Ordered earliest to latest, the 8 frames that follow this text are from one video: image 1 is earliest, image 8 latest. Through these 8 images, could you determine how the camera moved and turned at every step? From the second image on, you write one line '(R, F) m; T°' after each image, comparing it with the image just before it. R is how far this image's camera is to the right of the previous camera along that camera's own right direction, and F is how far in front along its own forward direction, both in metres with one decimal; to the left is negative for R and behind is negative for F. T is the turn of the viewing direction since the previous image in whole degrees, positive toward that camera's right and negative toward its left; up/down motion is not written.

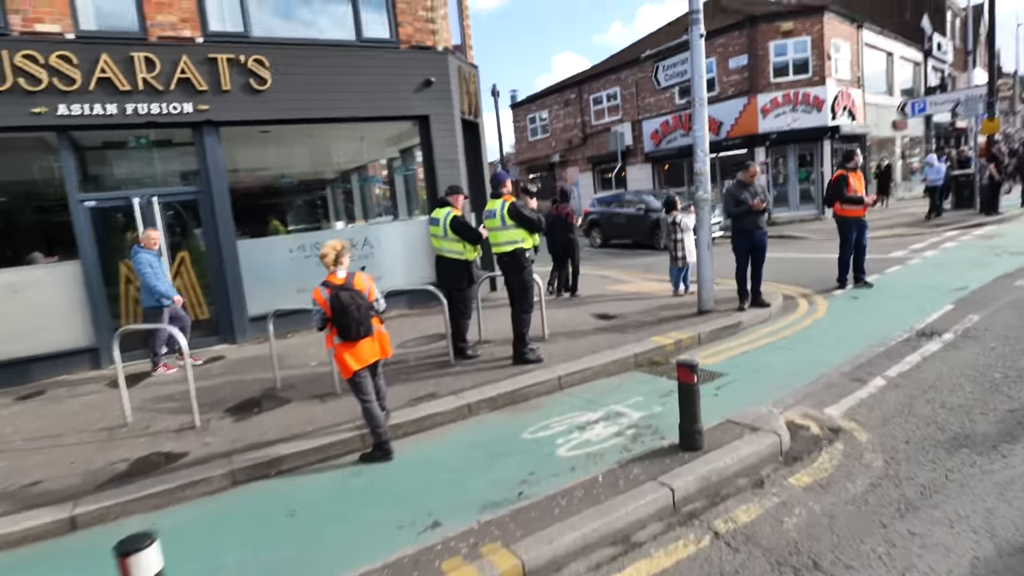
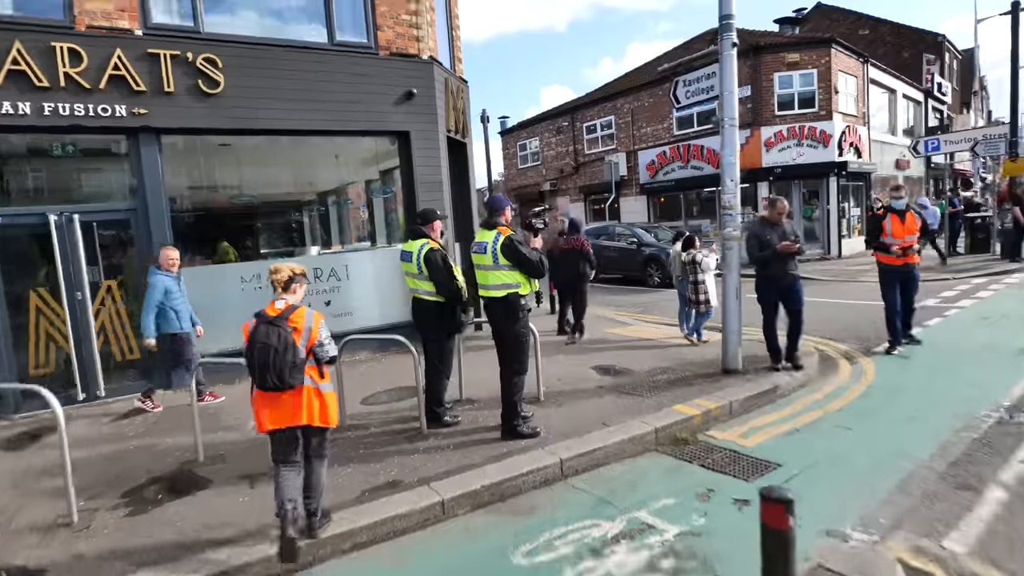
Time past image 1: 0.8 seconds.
(-0.1, +1.2) m; +1°
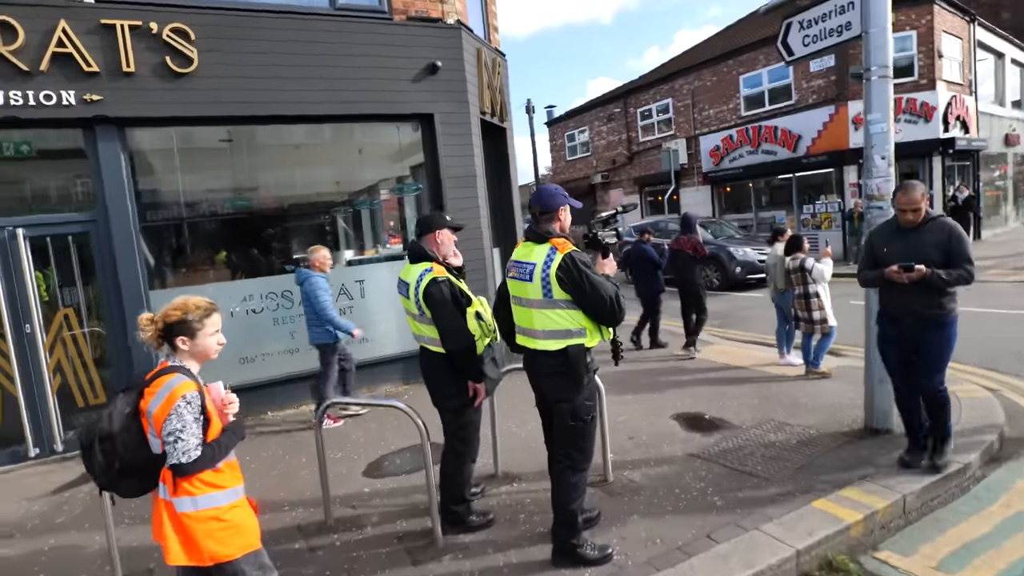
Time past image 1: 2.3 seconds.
(0.0, +1.6) m; -5°
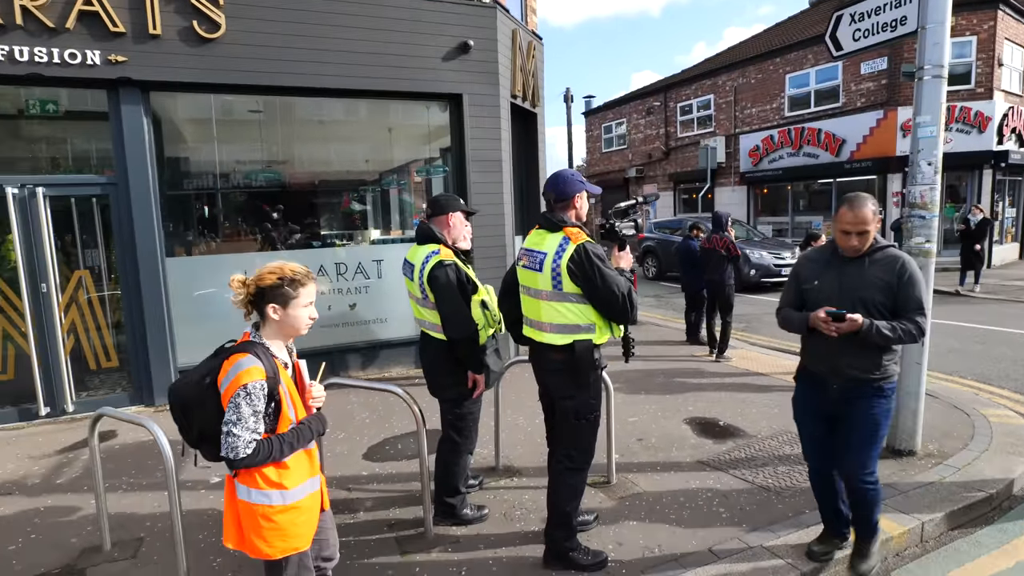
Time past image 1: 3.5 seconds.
(+0.1, +0.1) m; -3°
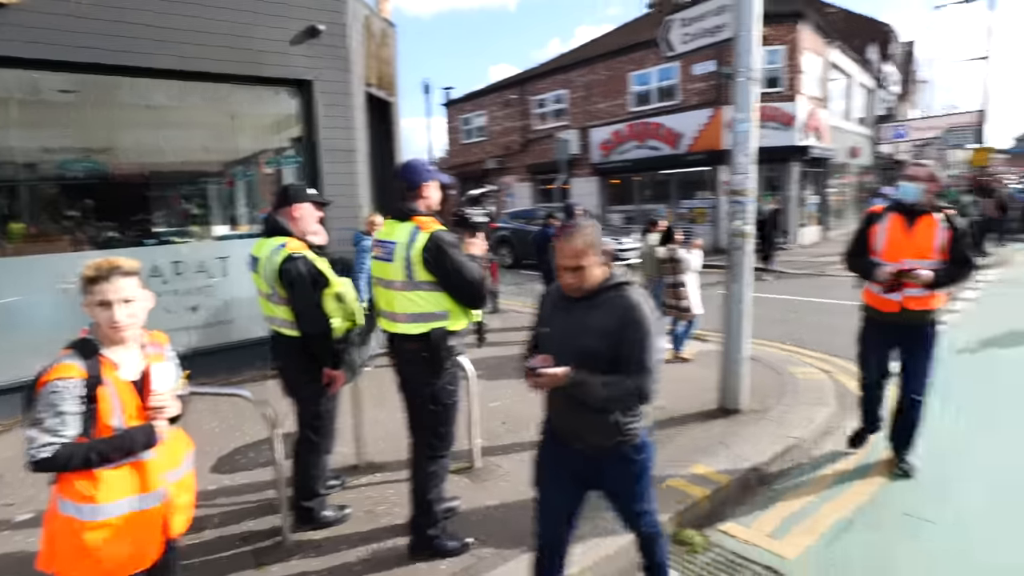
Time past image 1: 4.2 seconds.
(+0.1, 0.0) m; +12°
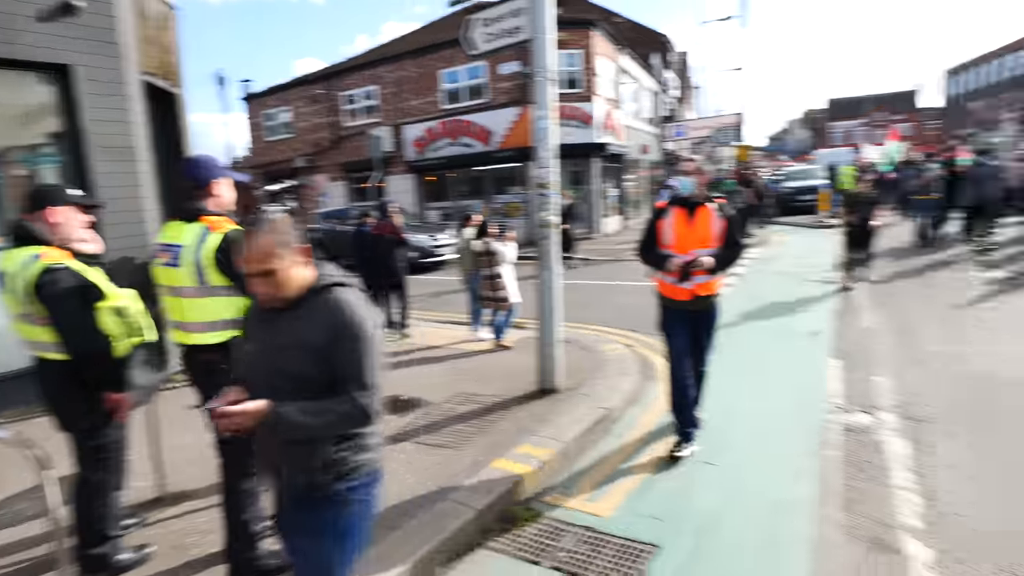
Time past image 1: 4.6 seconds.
(0.0, 0.0) m; +16°
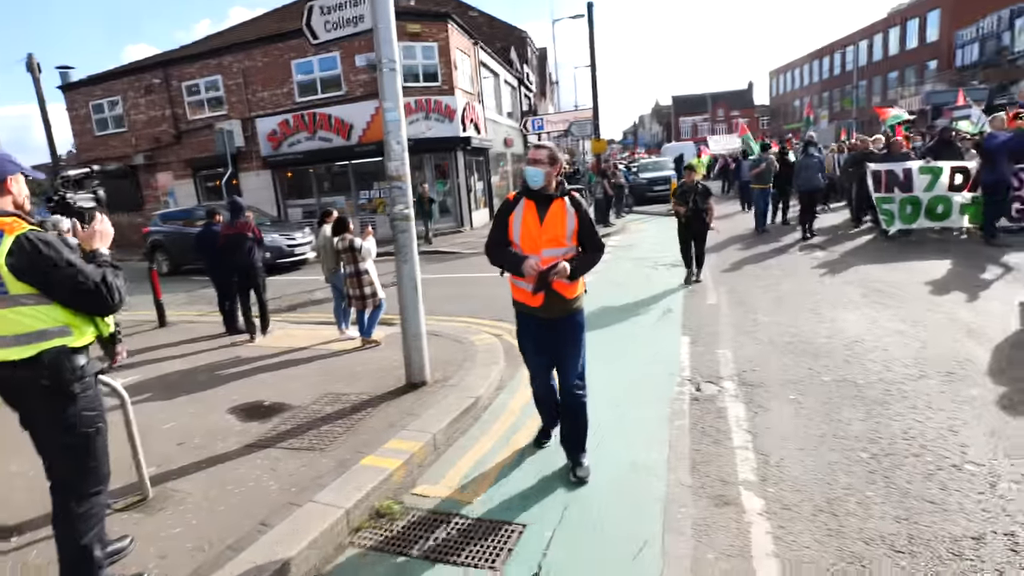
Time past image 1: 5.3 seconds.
(+0.1, 0.0) m; +12°
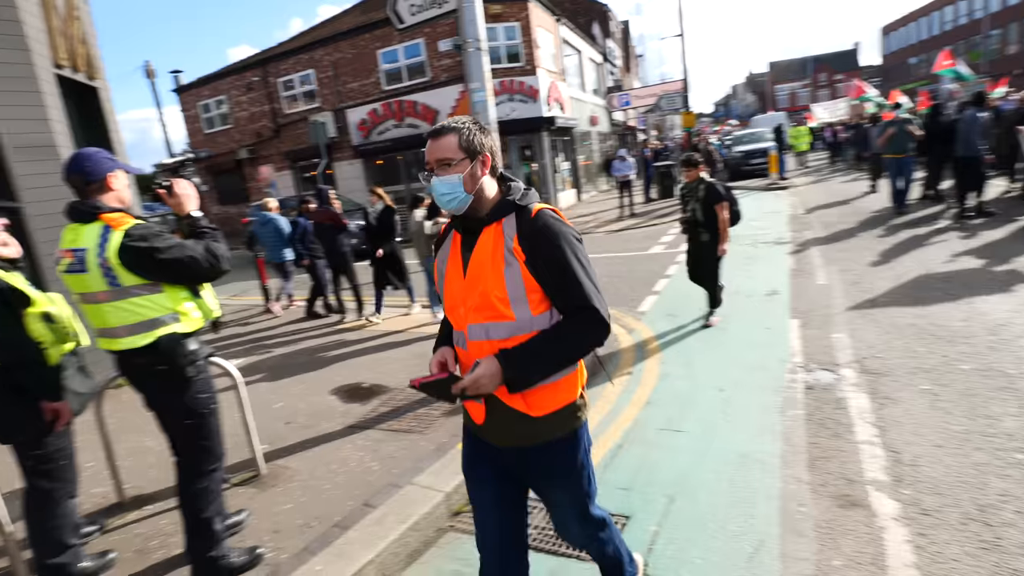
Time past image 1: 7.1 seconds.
(-0.1, +0.1) m; -8°
